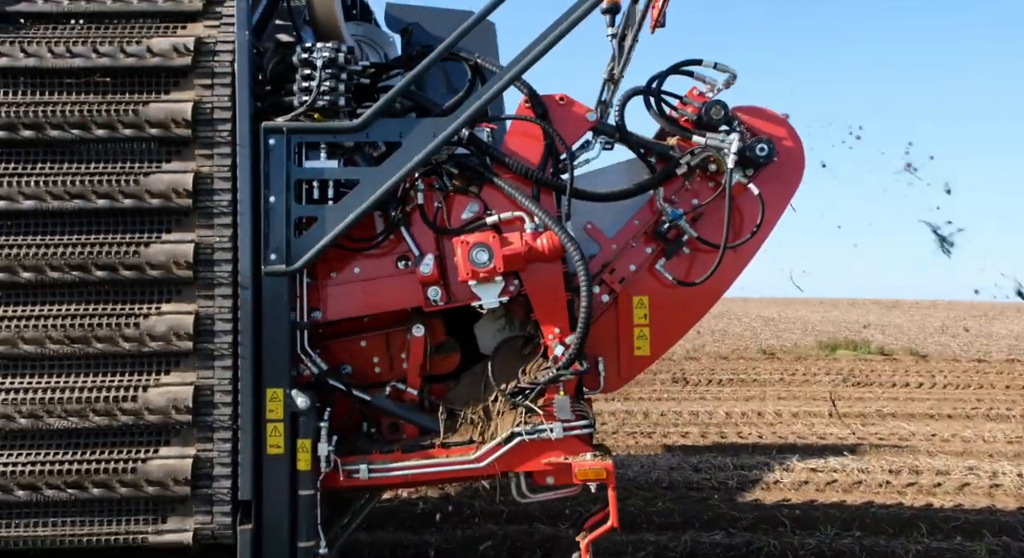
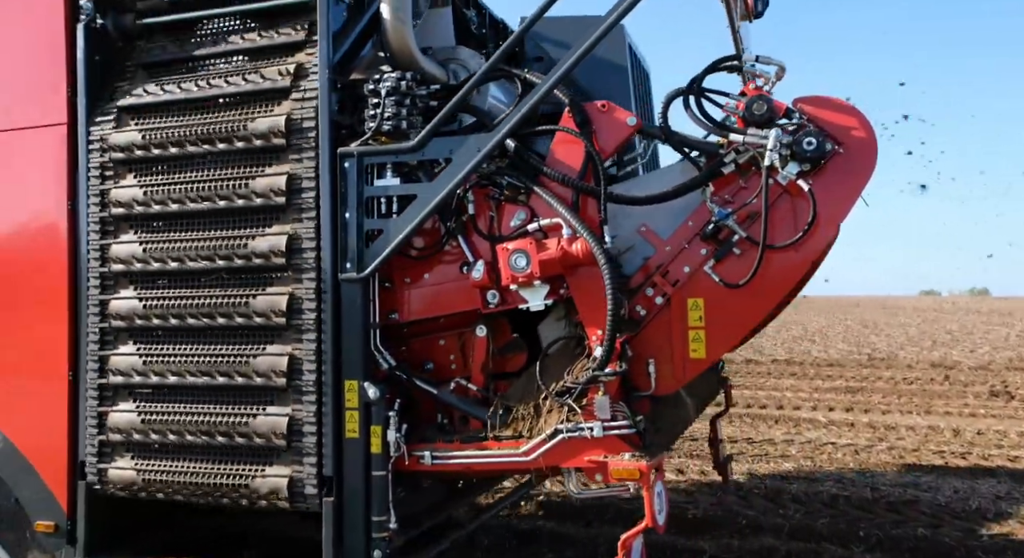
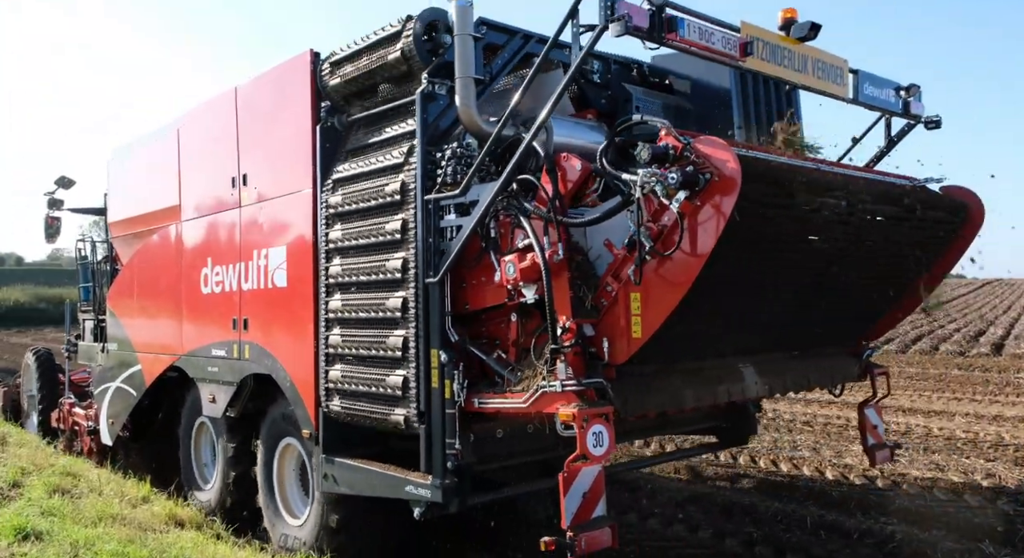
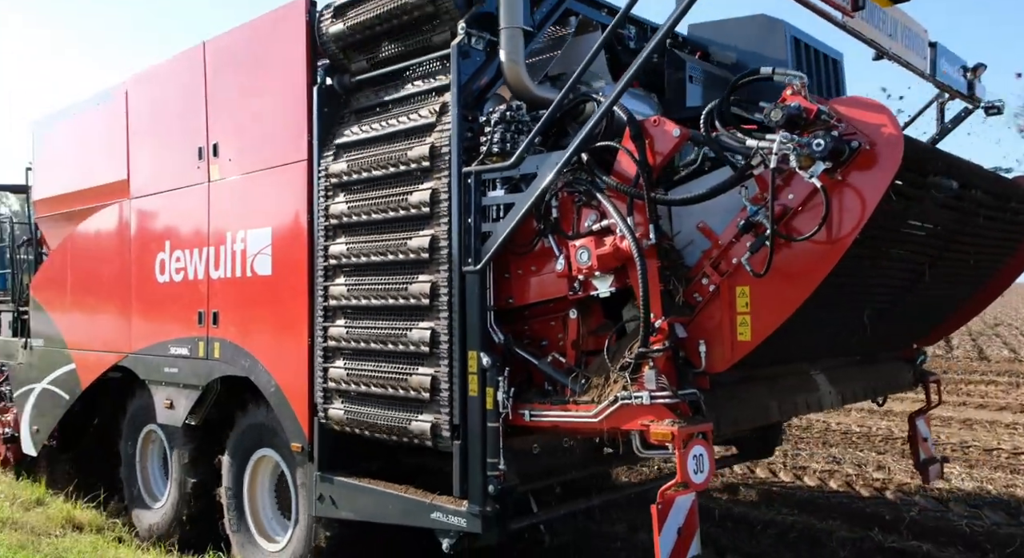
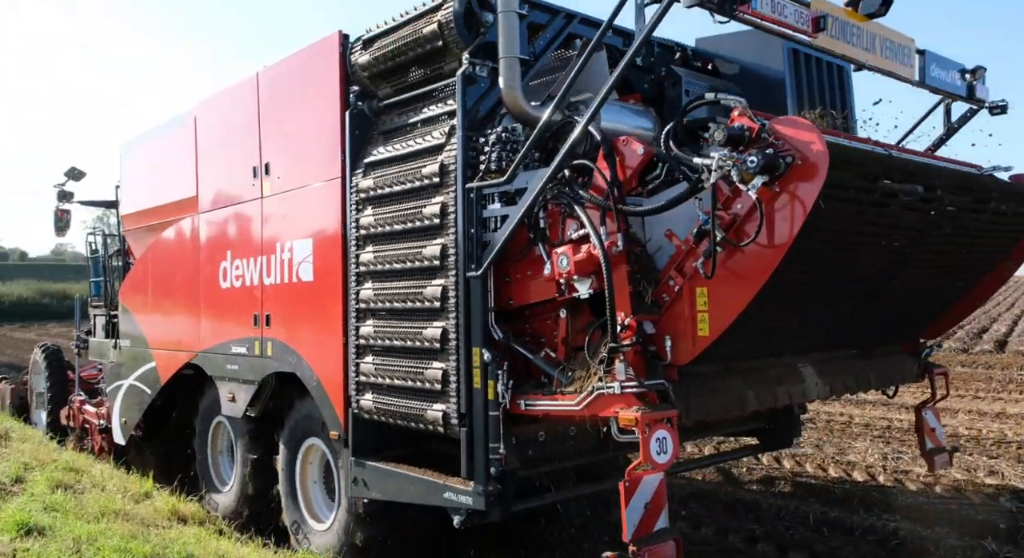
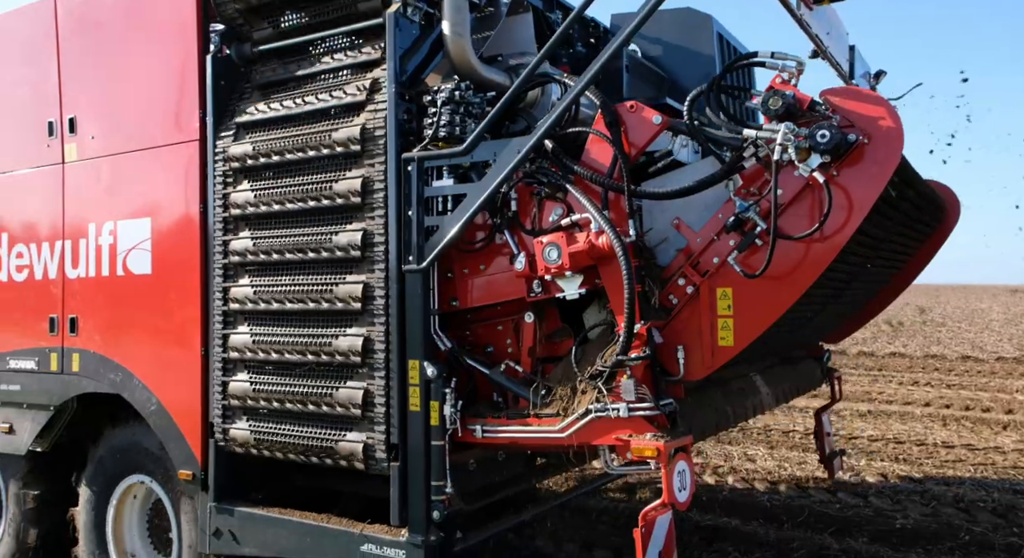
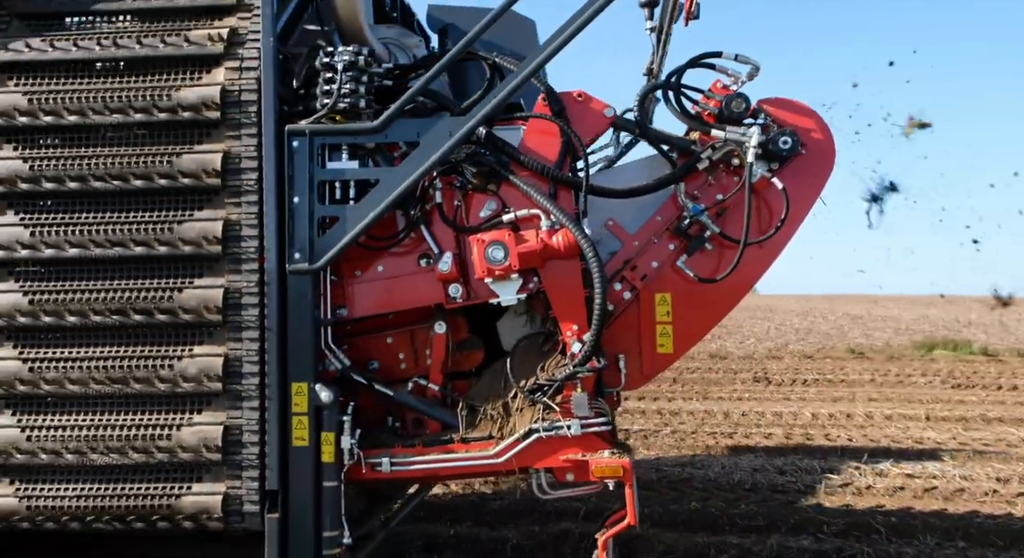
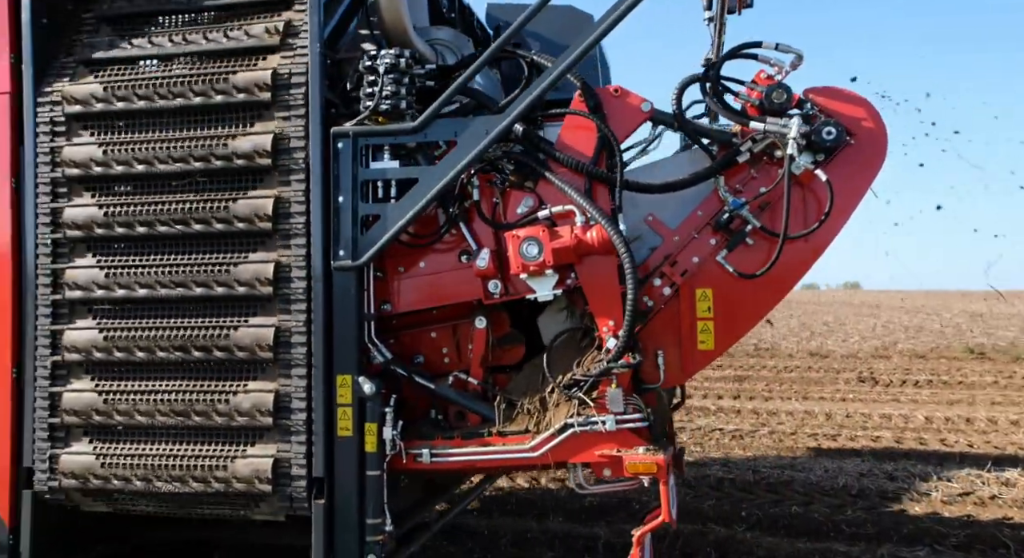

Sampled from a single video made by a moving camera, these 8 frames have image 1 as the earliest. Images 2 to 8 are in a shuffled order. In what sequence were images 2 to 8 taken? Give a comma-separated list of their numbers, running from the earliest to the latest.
7, 8, 2, 6, 4, 5, 3
